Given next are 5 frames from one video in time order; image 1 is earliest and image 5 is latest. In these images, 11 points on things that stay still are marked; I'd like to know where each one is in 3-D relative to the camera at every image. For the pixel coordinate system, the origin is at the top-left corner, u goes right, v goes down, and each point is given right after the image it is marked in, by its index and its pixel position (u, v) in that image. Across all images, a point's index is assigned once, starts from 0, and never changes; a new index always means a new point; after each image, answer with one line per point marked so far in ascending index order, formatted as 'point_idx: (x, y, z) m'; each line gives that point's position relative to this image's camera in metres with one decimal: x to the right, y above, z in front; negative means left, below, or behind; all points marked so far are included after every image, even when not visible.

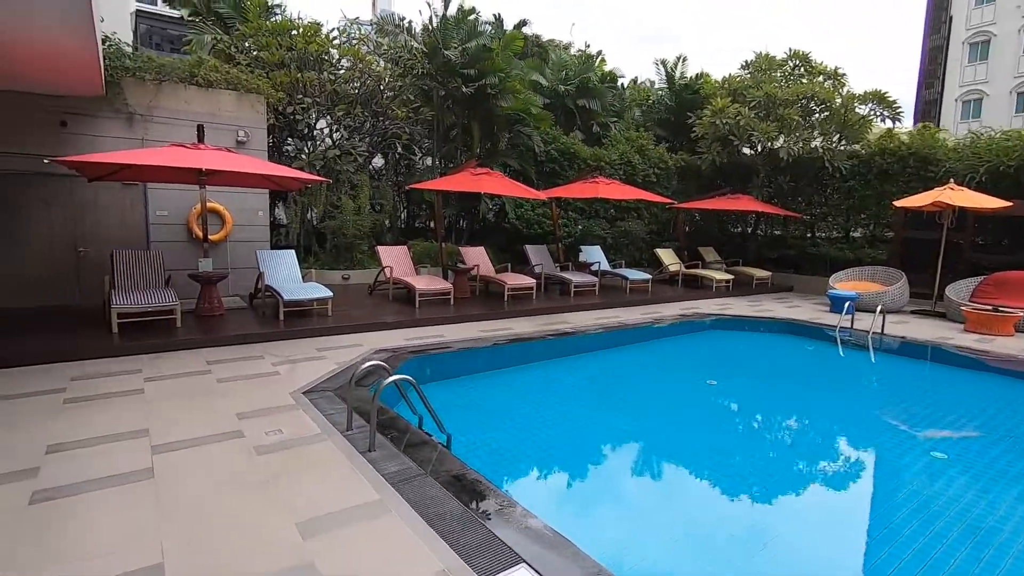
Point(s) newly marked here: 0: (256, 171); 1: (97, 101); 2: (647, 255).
0: (-3.0, +1.4, +6.3) m
1: (-5.9, +2.7, +7.7) m
2: (+3.4, +0.9, +13.7) m
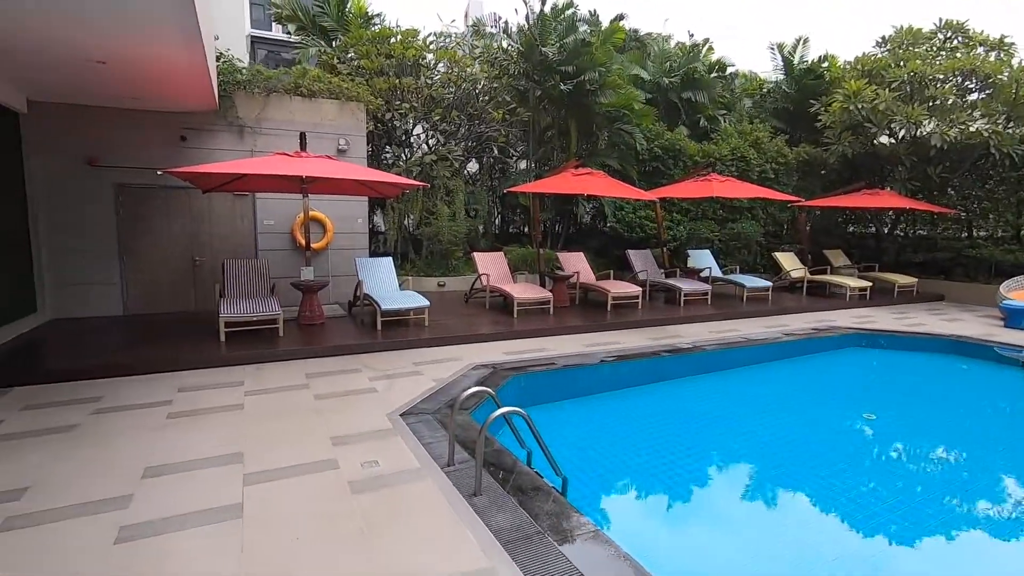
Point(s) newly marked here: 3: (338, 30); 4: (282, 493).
0: (-1.8, +1.3, +6.1) m
1: (-4.5, +2.6, +8.0) m
2: (+5.8, +0.7, +12.4) m
3: (-3.6, +5.3, +11.1) m
4: (-1.3, -1.1, +3.0) m
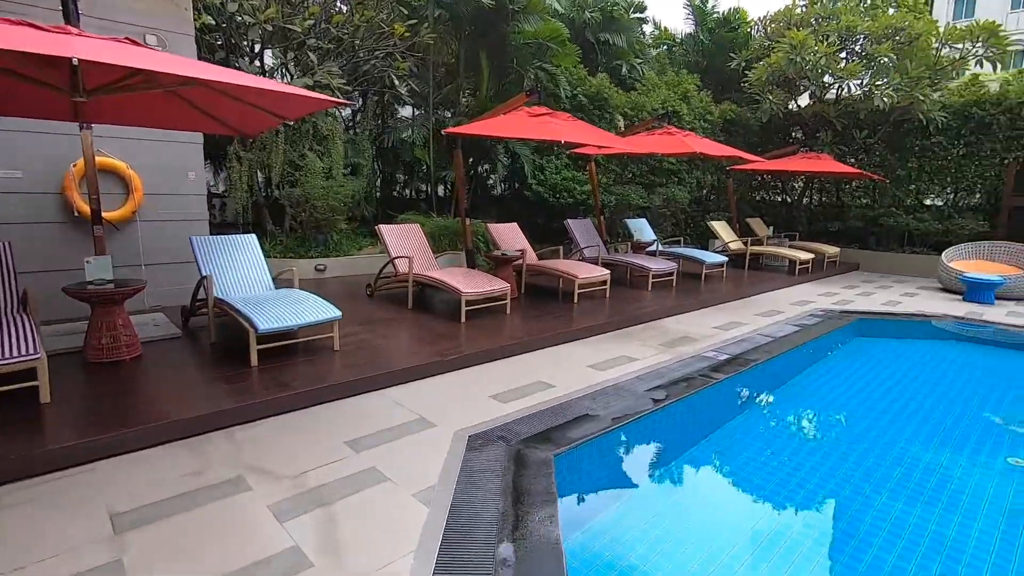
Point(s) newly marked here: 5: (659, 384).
0: (-1.8, +1.2, +3.0) m
1: (-4.9, +2.5, +4.0) m
2: (+3.7, +1.2, +11.2) m
3: (-5.0, +5.4, +7.0) m
4: (-0.4, -1.4, +0.4) m
5: (+1.1, -0.7, +4.1) m
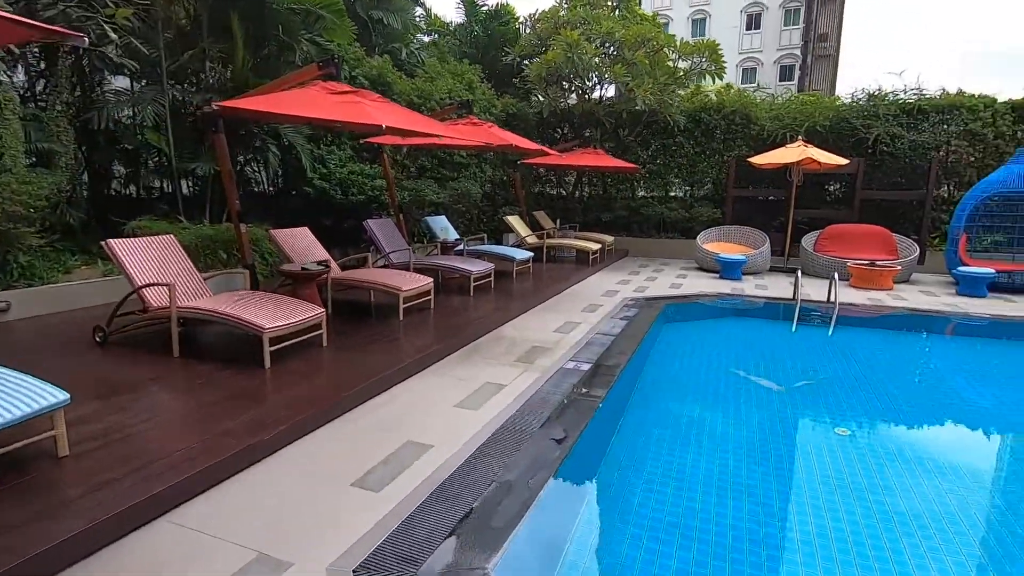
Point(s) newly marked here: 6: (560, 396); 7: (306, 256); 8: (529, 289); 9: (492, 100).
0: (-2.1, +0.8, +1.3) m
1: (-5.4, +1.9, +0.8) m
2: (-0.6, +1.3, +11.0) m
3: (-7.1, +4.8, +3.4) m
4: (+0.5, -1.6, -0.5) m
5: (+0.2, -0.8, +3.5) m
6: (+0.3, -0.8, +3.9) m
7: (-2.2, +0.4, +5.7) m
8: (+0.2, 0.0, +7.4) m
9: (-0.4, +3.8, +10.9) m
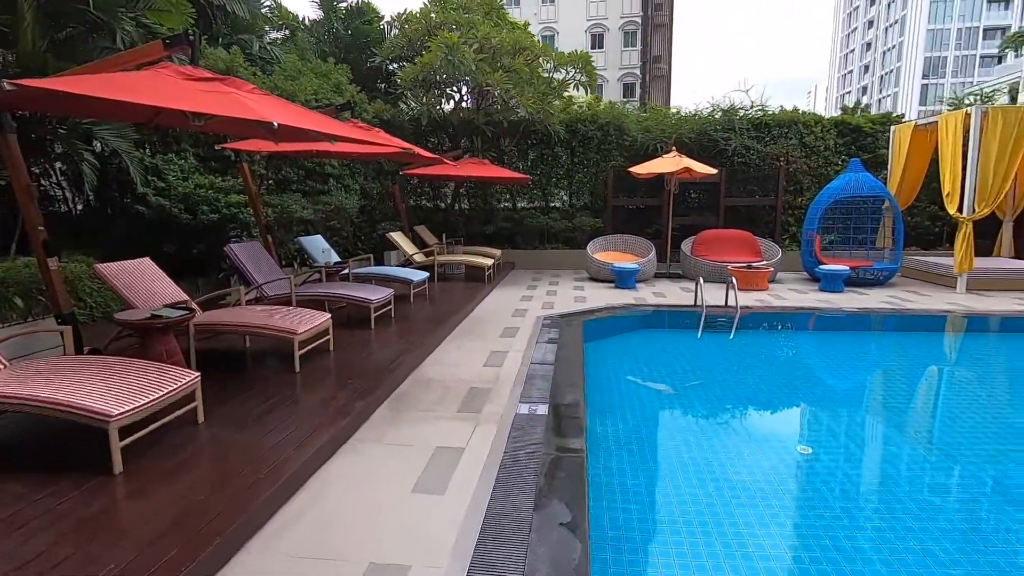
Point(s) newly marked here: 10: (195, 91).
0: (-1.7, +0.6, 0.0) m
1: (-4.8, +1.4, -1.3) m
2: (-2.8, +0.8, +9.8) m
3: (-7.3, +4.1, +0.8) m
4: (+1.5, -1.6, -1.0) m
5: (+0.1, -1.0, +2.8) m
6: (+0.1, -1.0, +3.2) m
7: (-2.8, -0.1, +4.3) m
8: (-1.0, -0.3, +6.6) m
9: (-2.7, +3.4, +9.8) m
10: (-2.1, +1.2, +3.5) m
